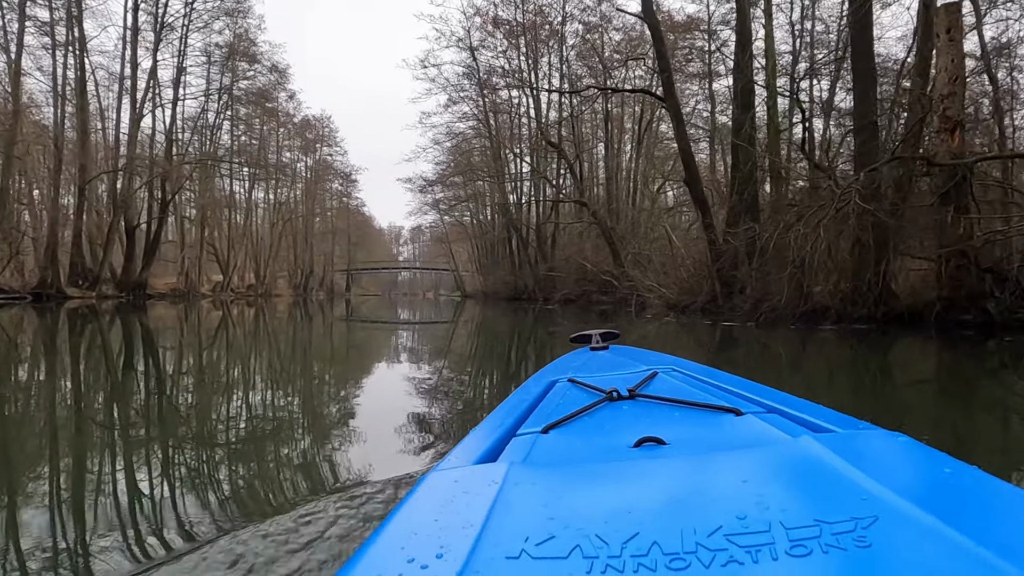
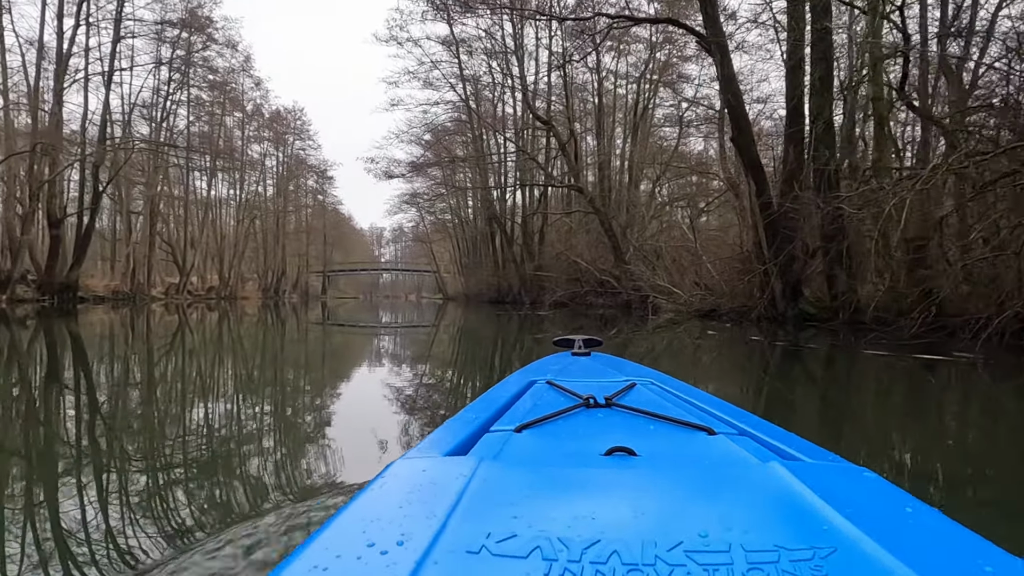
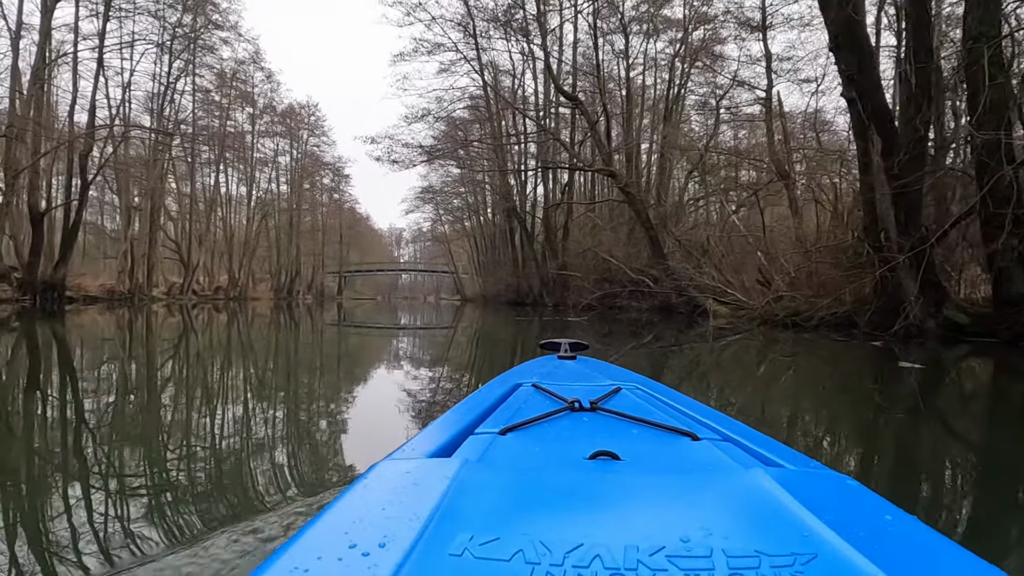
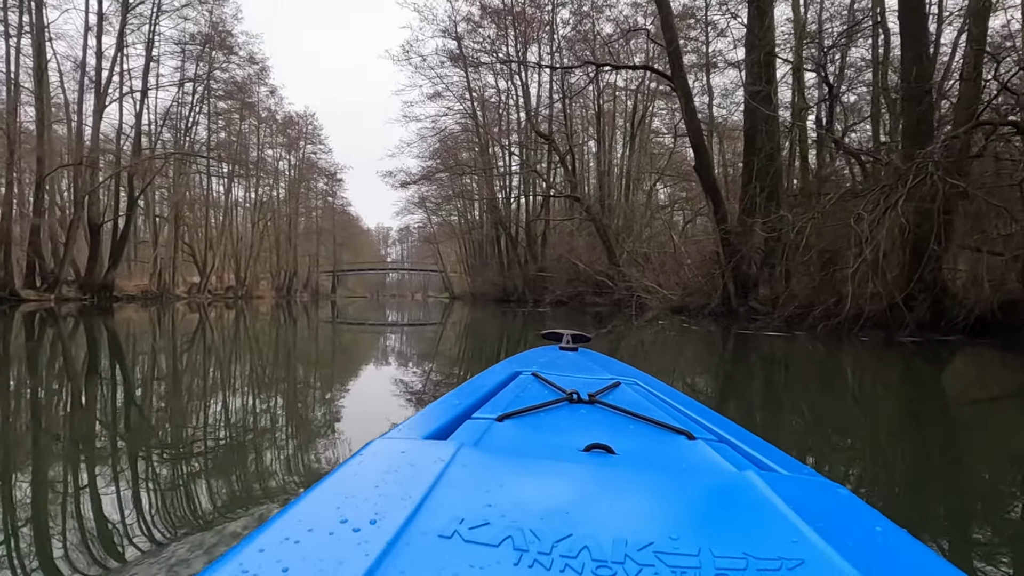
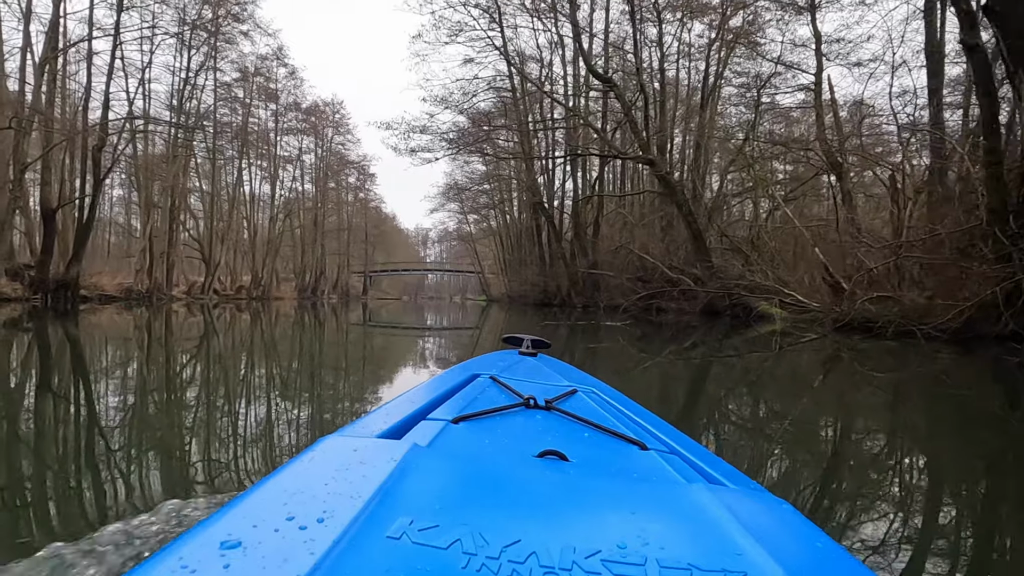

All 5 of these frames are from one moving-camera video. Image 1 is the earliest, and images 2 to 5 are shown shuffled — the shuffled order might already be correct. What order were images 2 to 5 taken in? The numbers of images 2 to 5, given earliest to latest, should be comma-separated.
4, 2, 3, 5
